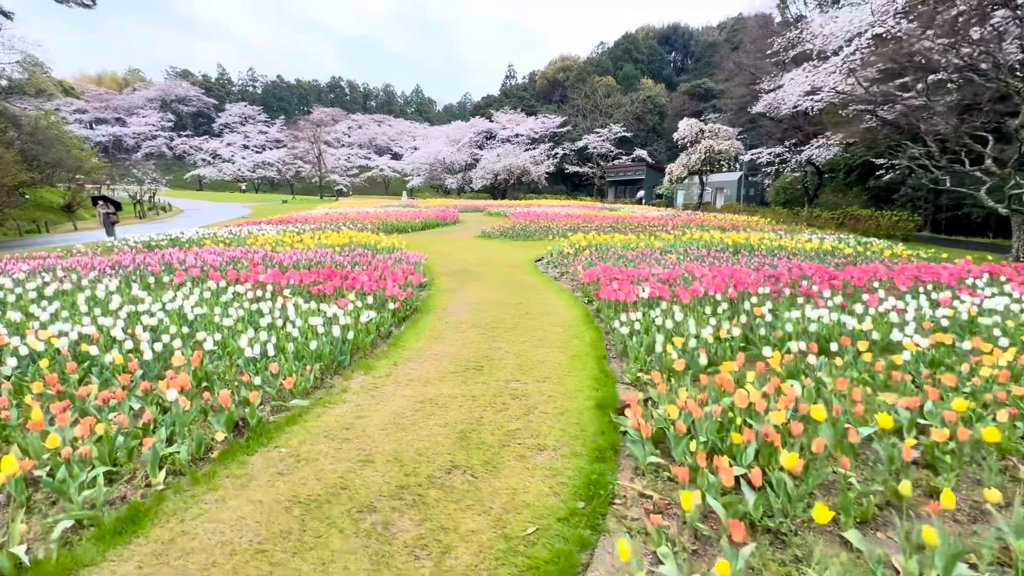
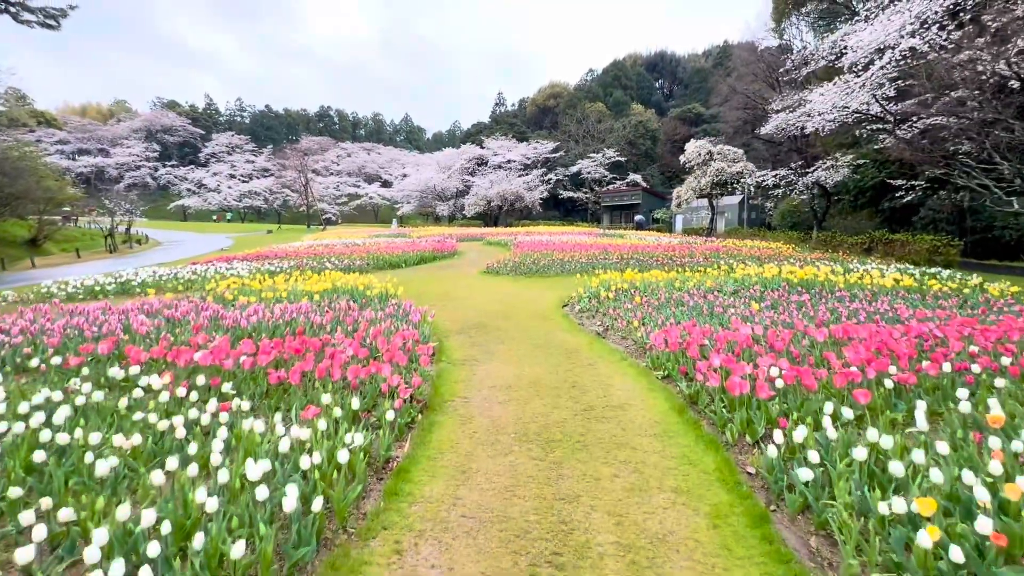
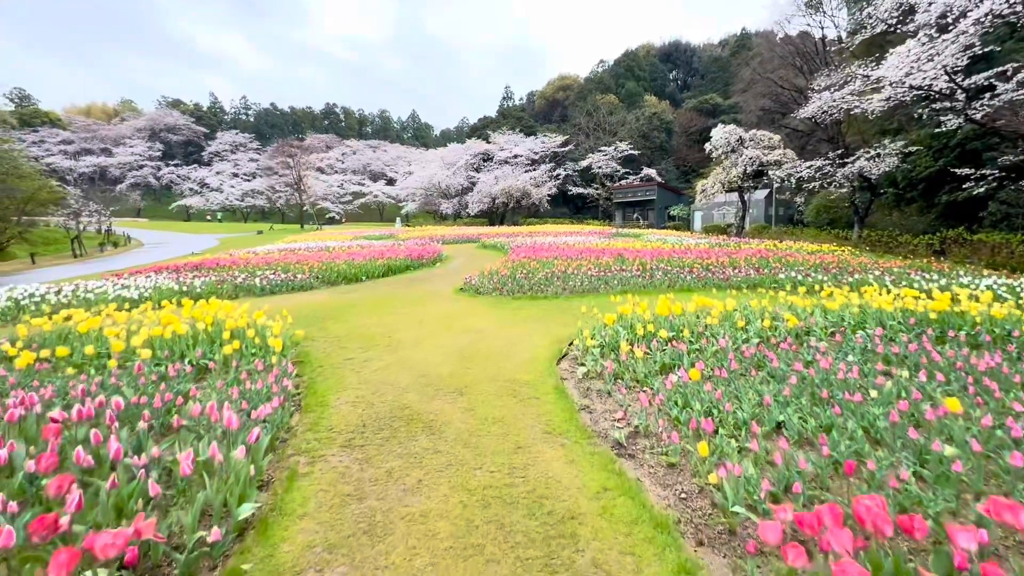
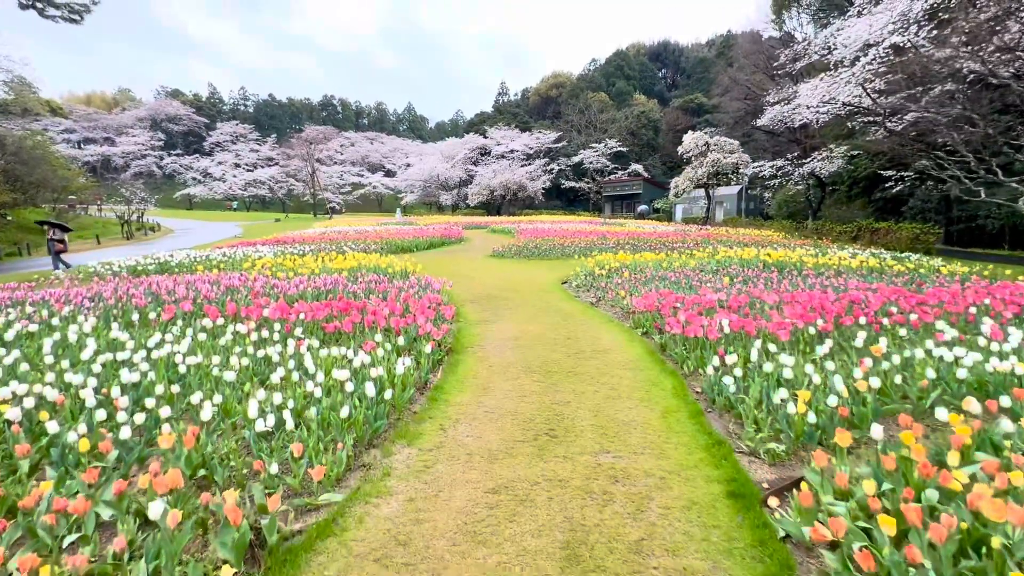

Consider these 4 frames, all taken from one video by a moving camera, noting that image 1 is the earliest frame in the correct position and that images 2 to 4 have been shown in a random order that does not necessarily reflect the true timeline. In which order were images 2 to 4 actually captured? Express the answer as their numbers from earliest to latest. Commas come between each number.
4, 2, 3
